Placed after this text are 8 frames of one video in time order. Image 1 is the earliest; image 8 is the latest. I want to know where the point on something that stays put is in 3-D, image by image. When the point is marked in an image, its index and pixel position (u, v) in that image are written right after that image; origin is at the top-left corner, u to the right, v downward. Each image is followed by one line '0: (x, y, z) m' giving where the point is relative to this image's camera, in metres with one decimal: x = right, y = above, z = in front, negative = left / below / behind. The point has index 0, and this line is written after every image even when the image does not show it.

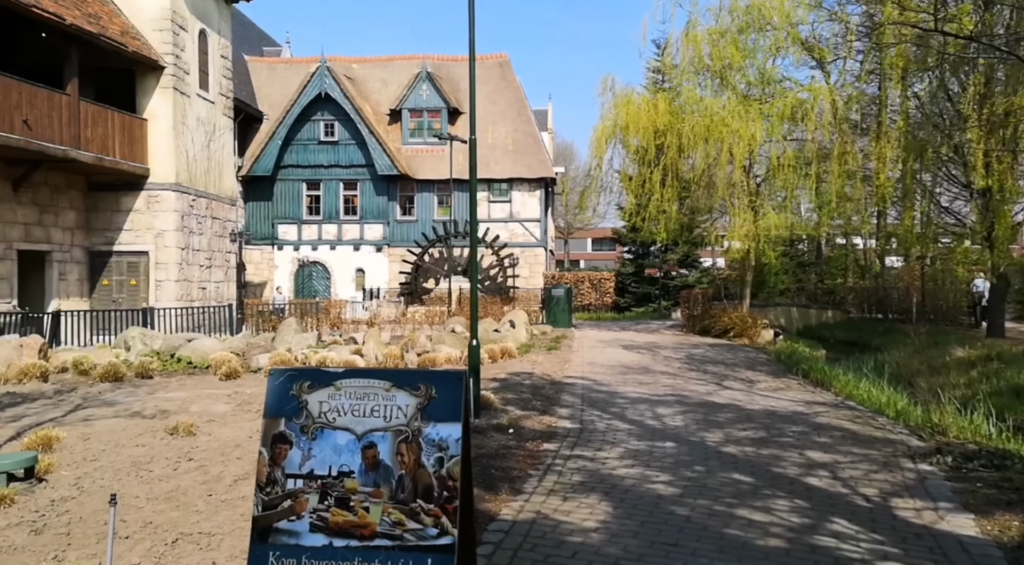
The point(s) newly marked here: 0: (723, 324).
0: (+4.9, -1.0, +19.4) m
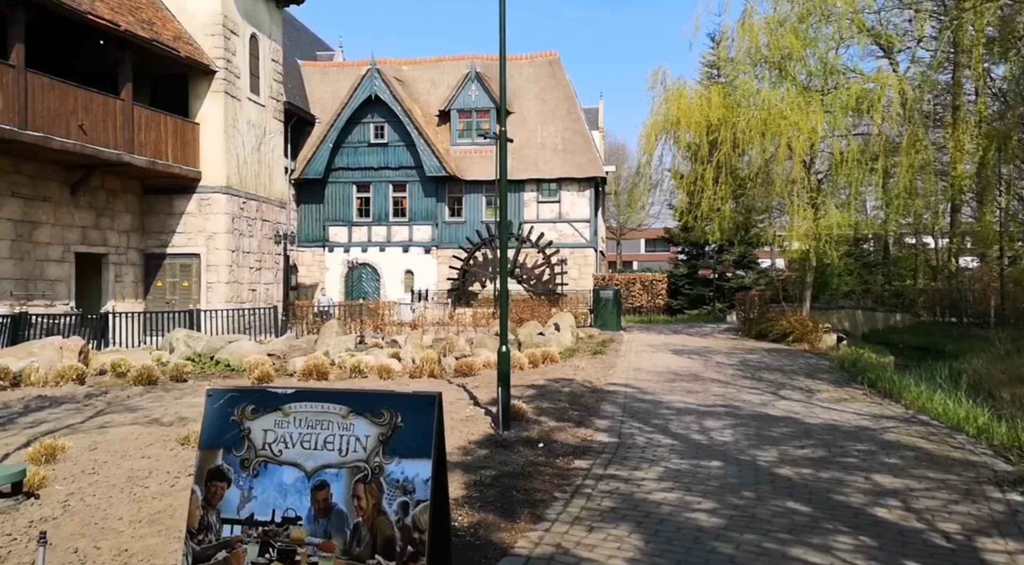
0: (+5.9, -1.0, +18.5) m
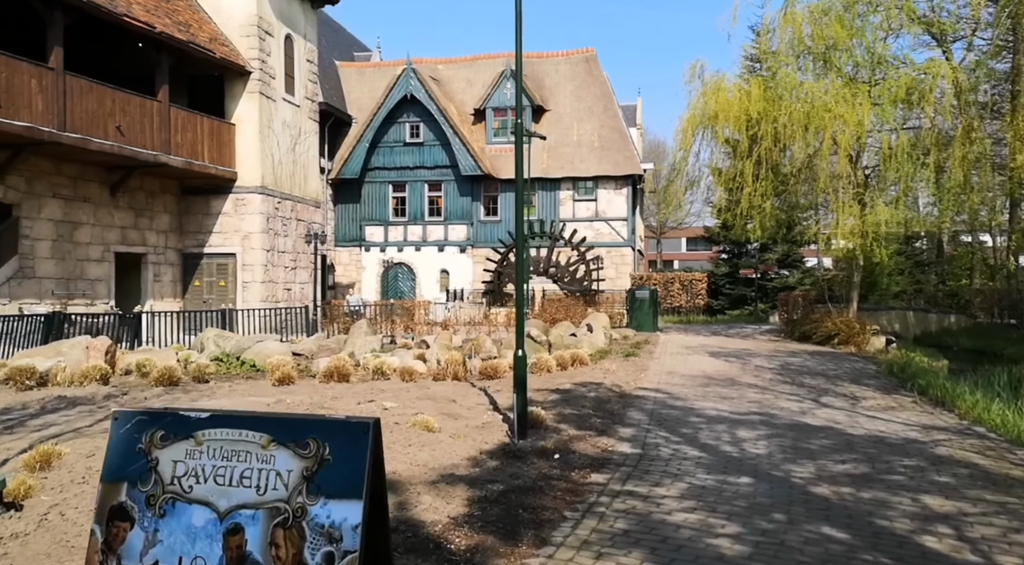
0: (+6.6, -1.0, +17.9) m
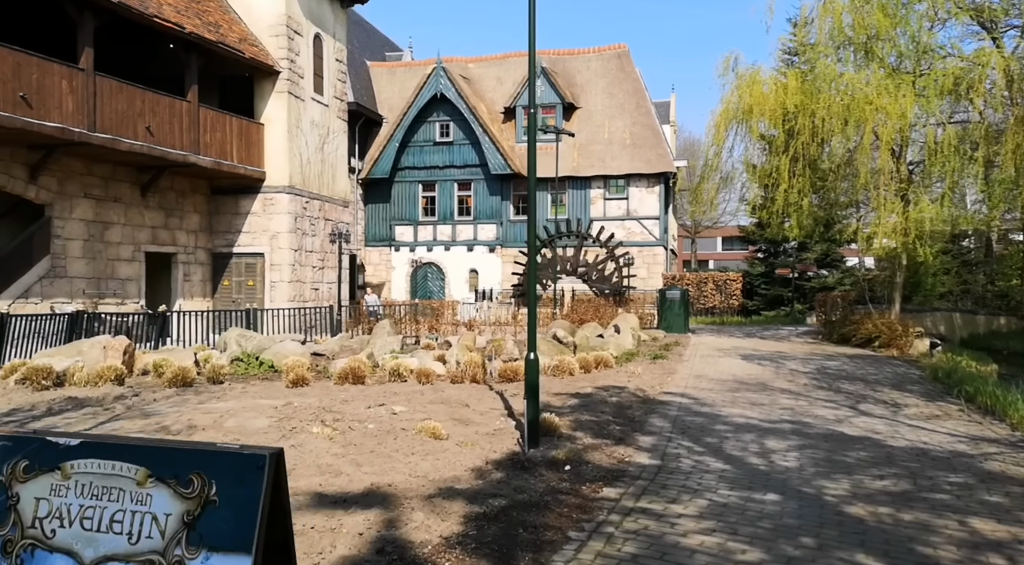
0: (+7.2, -1.0, +17.2) m
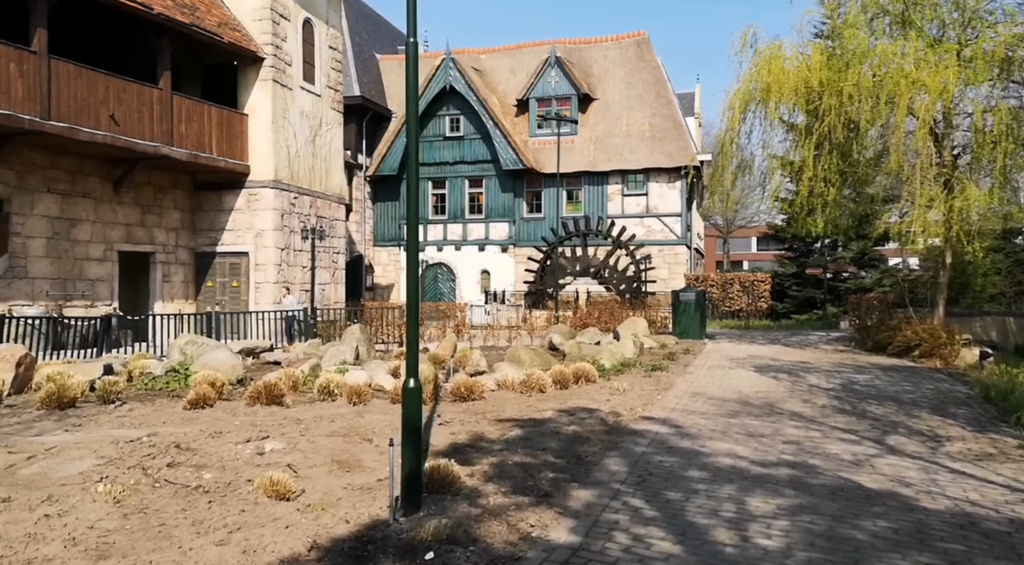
0: (+7.0, -1.0, +15.3) m
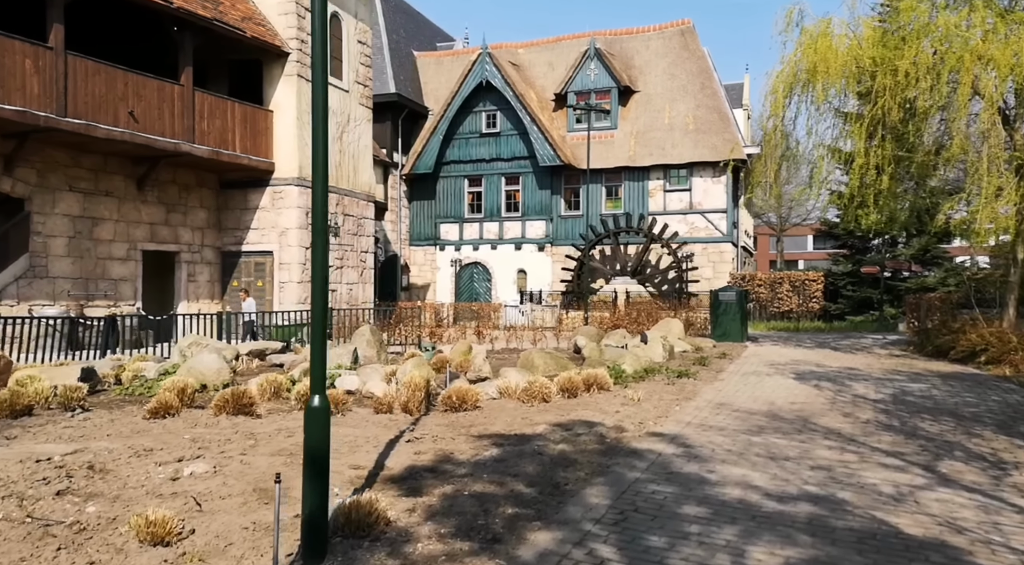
0: (+7.4, -1.0, +14.0) m
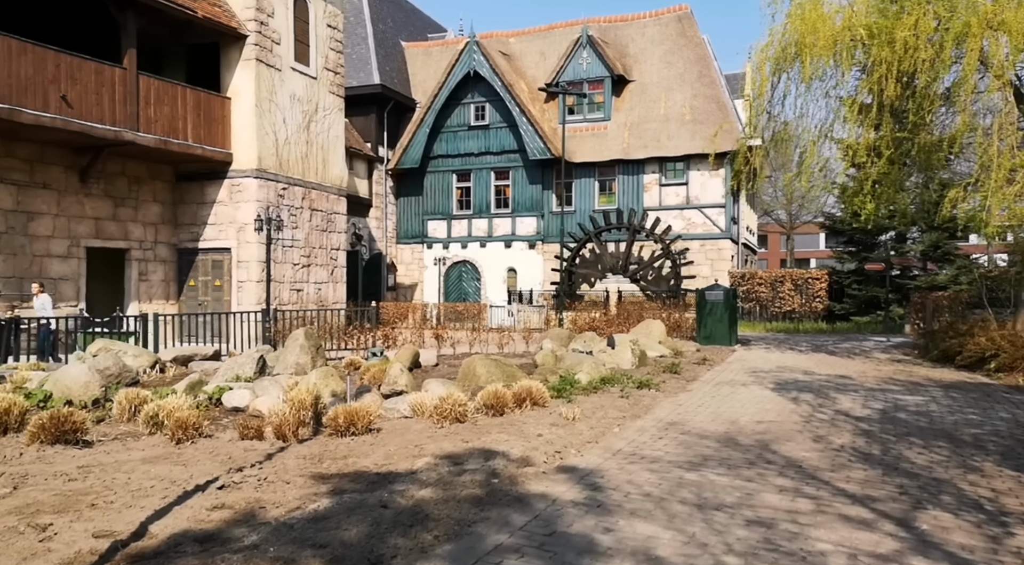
0: (+6.8, -1.0, +12.6) m
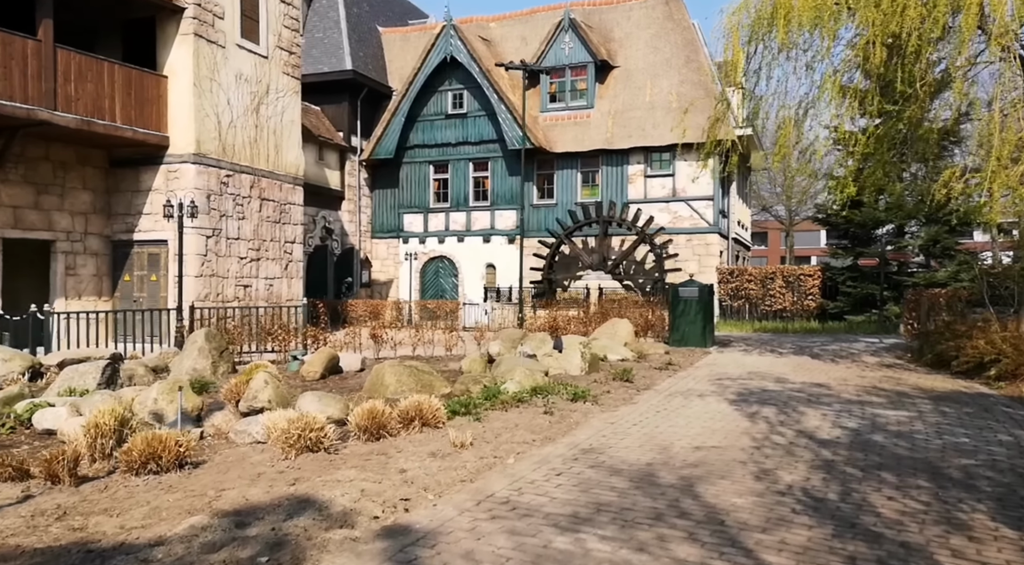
0: (+6.0, -0.9, +11.2) m
